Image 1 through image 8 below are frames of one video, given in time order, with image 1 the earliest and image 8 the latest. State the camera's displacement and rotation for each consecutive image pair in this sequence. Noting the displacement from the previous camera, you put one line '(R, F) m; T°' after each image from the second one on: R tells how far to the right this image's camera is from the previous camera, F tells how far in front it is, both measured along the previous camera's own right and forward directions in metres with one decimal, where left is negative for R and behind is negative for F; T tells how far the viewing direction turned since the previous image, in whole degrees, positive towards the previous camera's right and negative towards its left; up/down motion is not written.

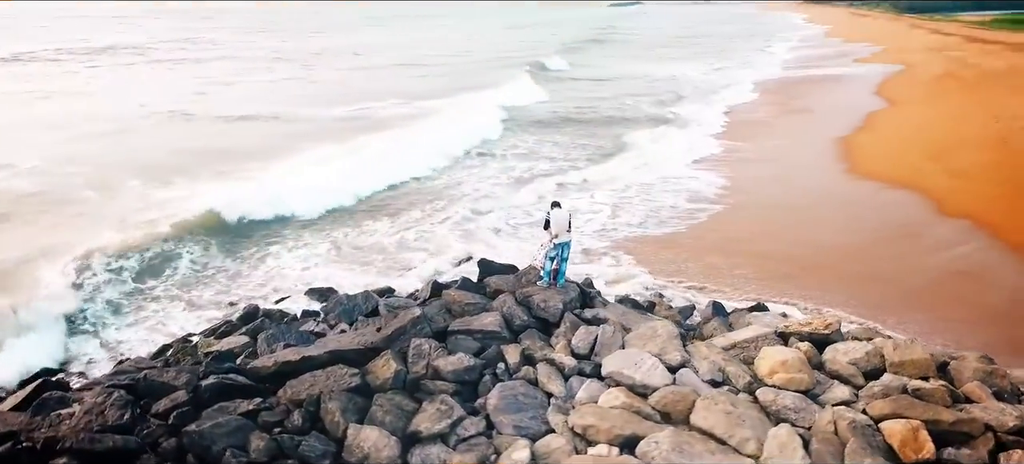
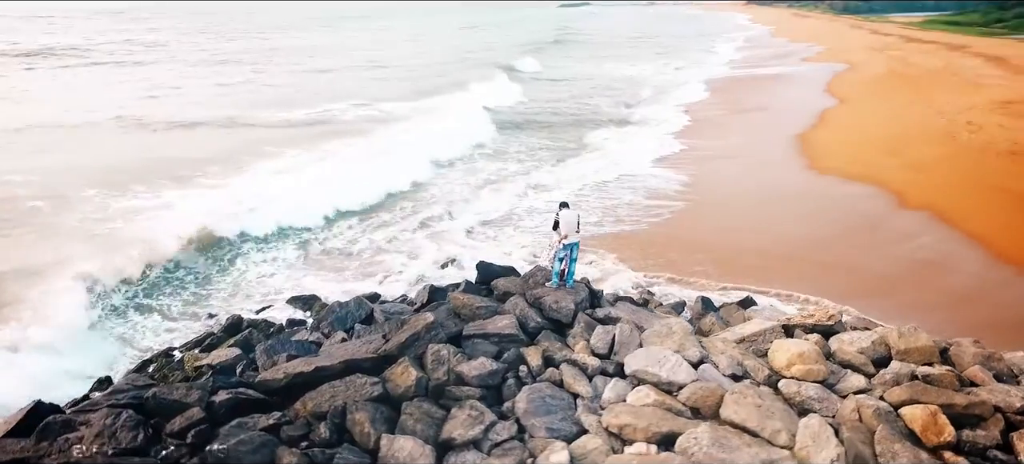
(-0.6, 0.0) m; +4°
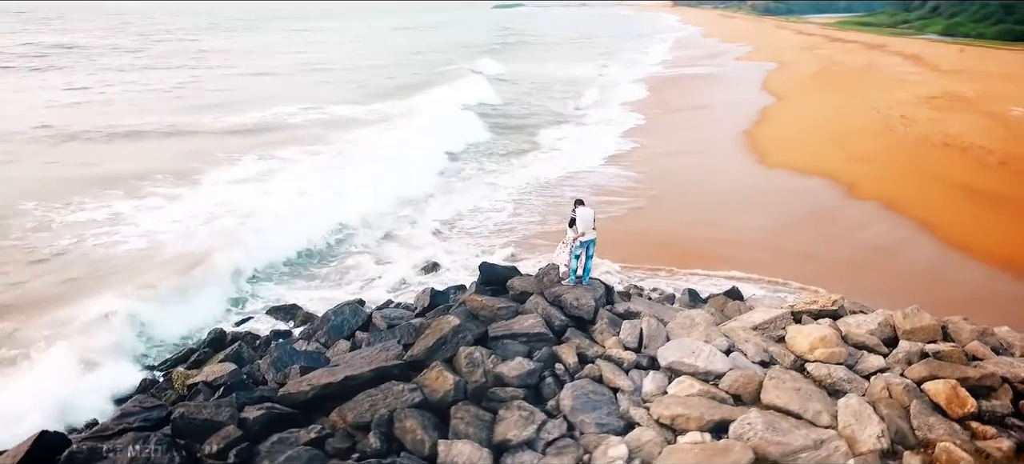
(-0.8, 0.0) m; +6°
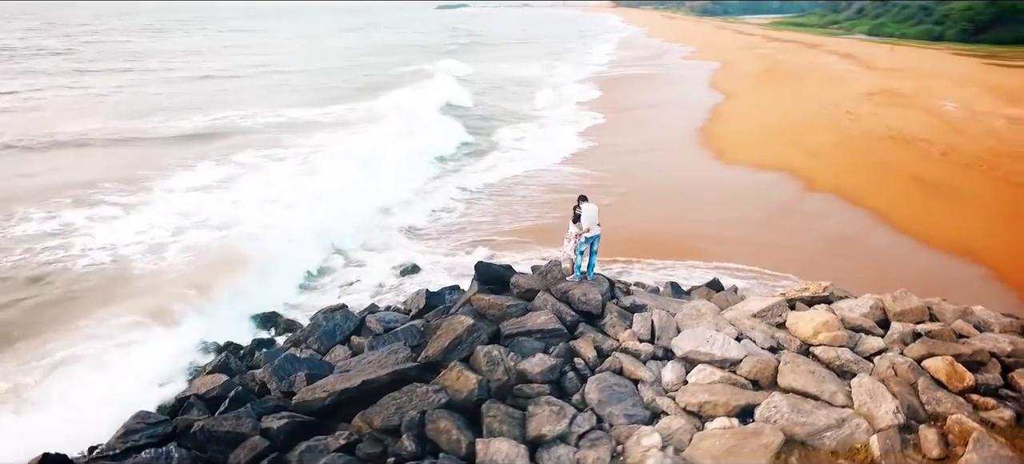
(-0.6, 0.0) m; +5°
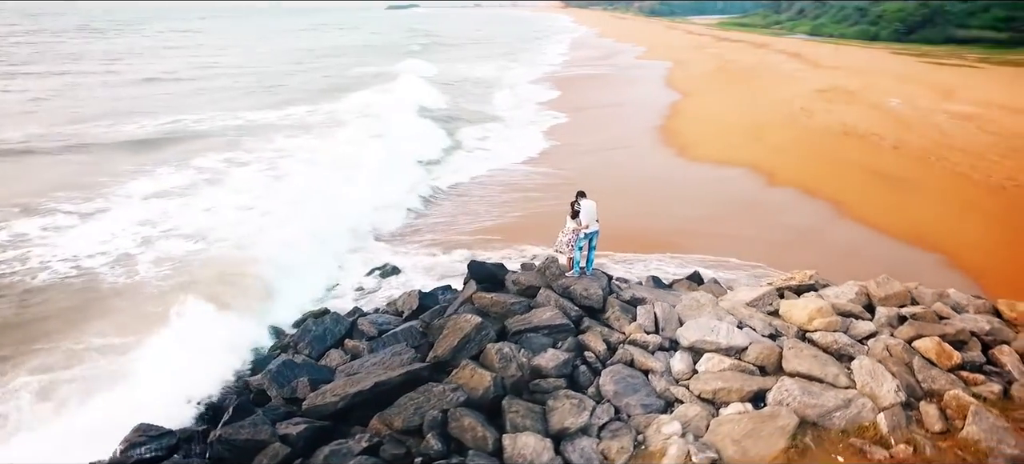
(-0.5, 0.0) m; +4°
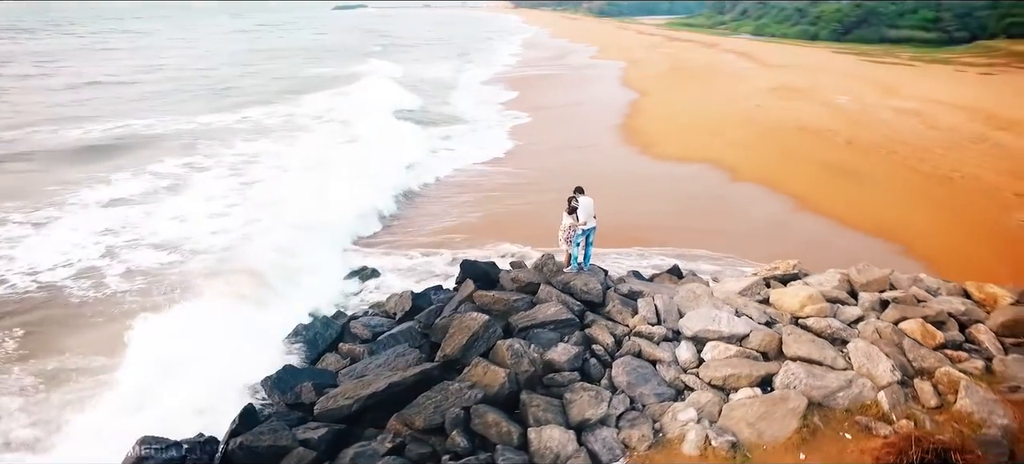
(-0.5, 0.0) m; +4°
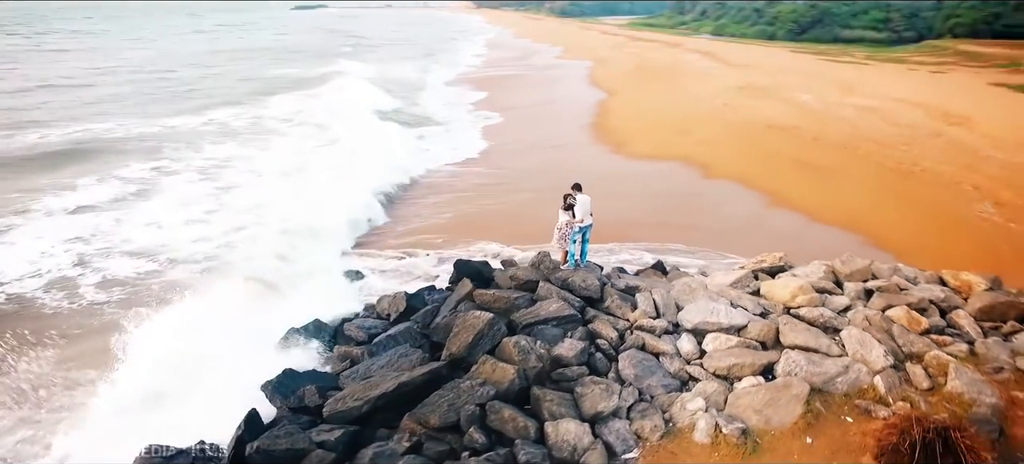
(-0.4, -0.1) m; +3°
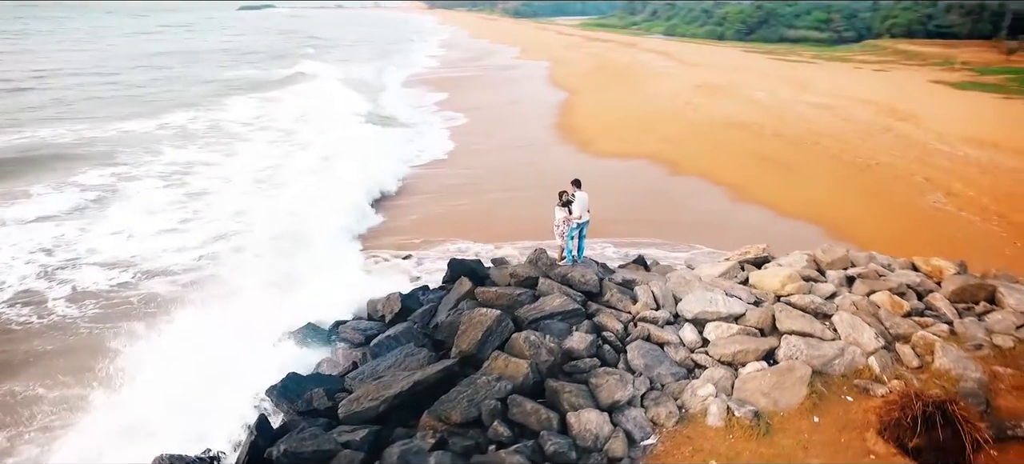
(-0.5, -0.1) m; +4°
